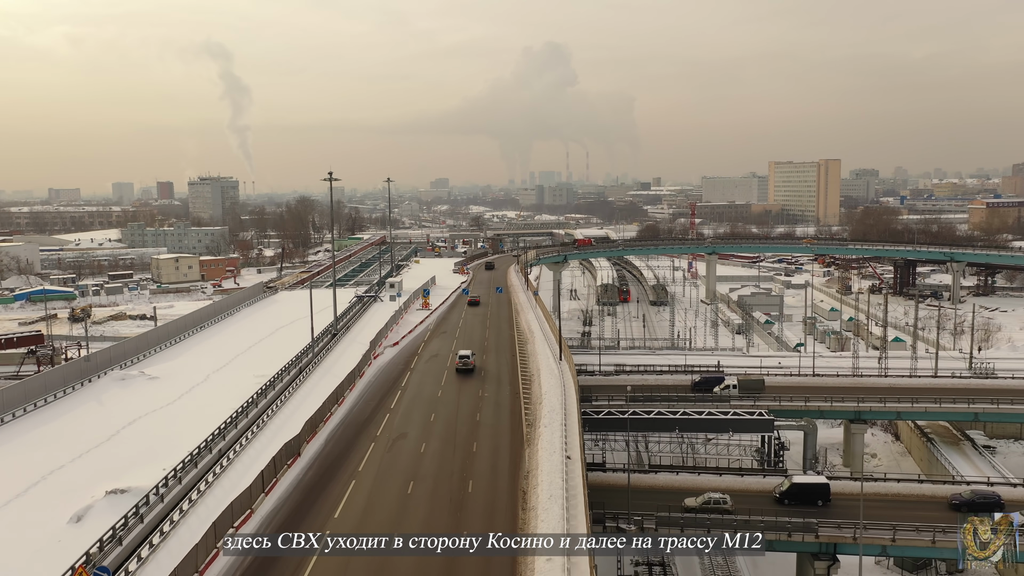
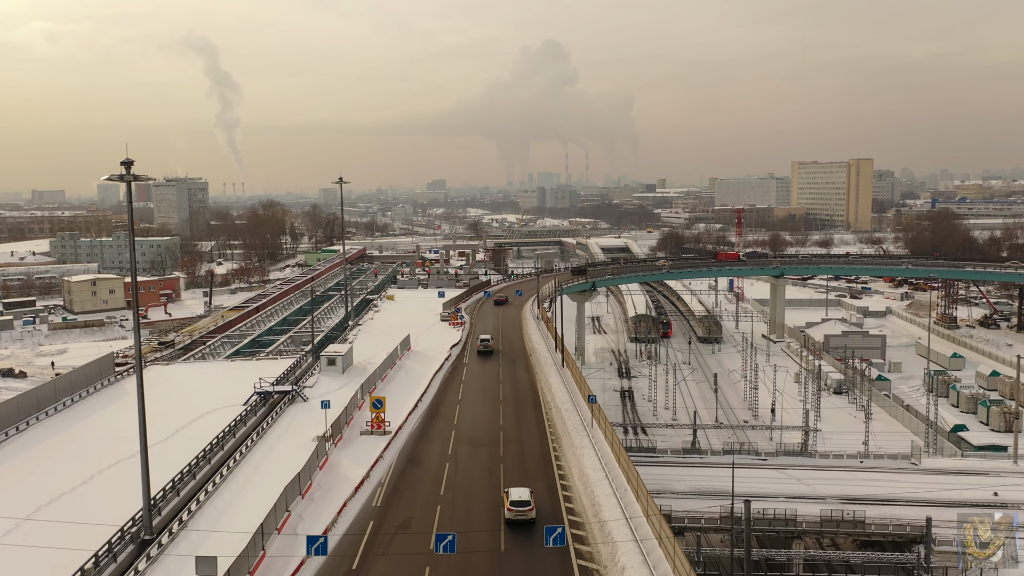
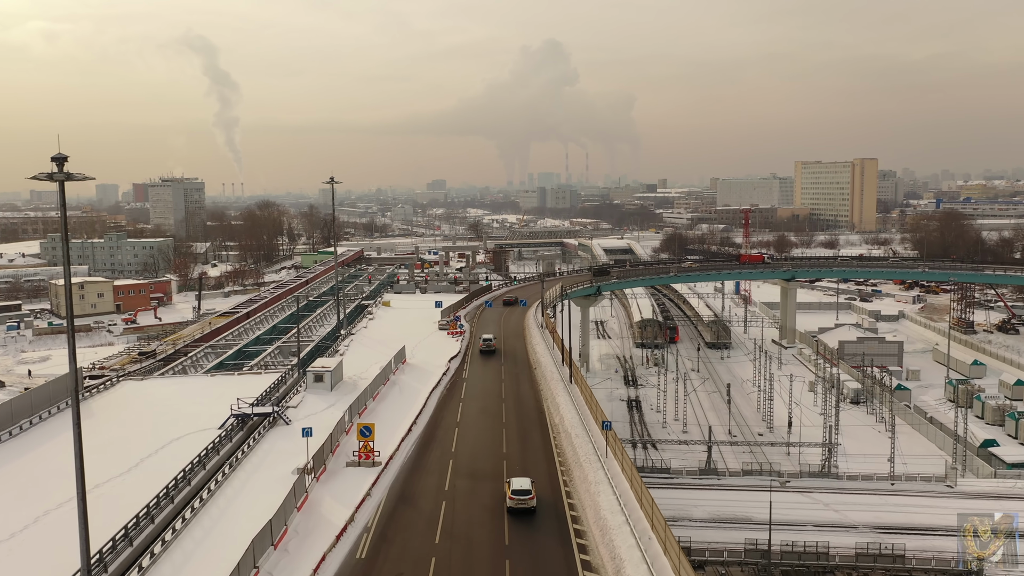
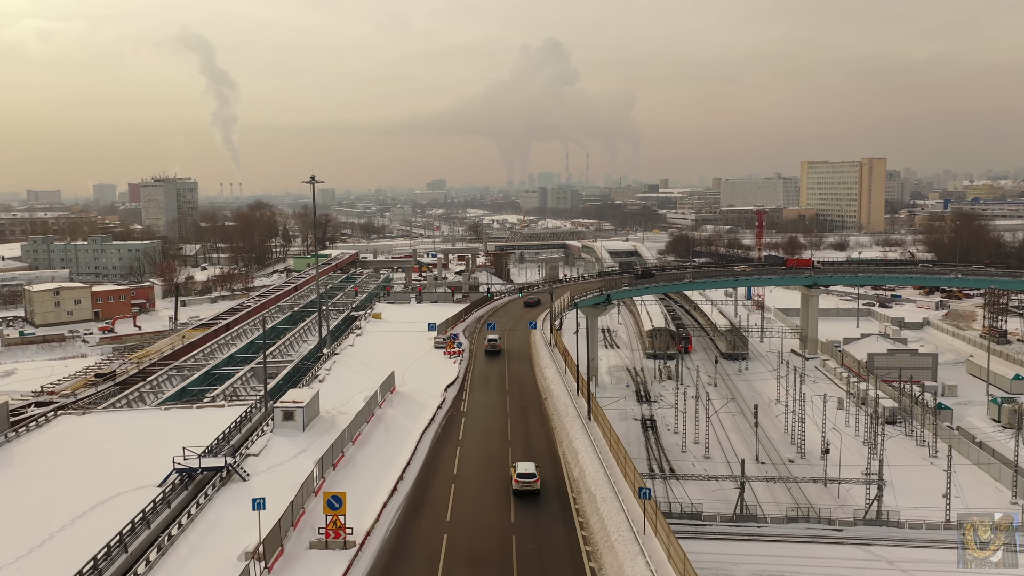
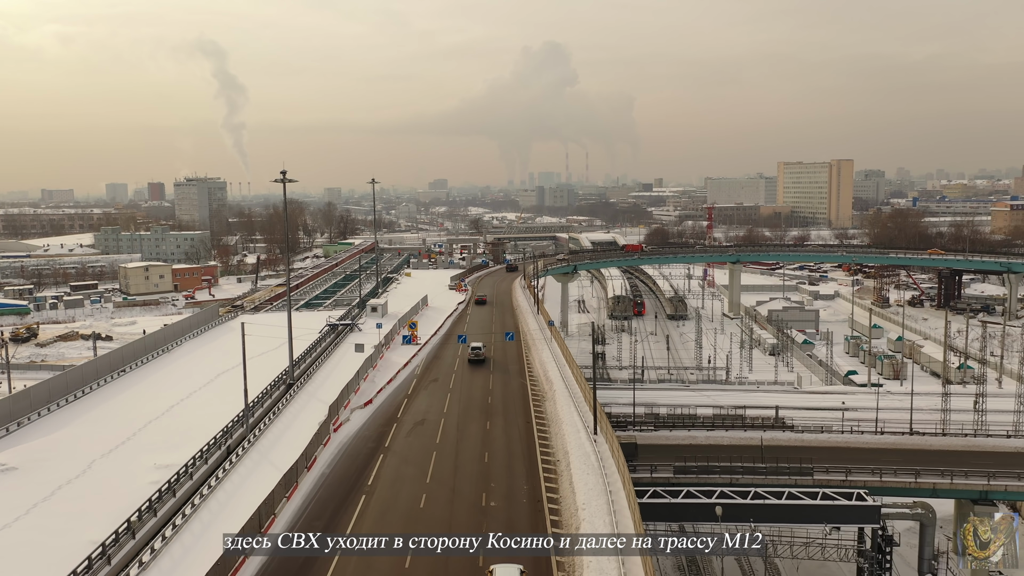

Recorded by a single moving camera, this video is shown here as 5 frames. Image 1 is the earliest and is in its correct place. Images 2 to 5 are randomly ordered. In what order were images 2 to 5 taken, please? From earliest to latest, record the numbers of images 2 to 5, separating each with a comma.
5, 2, 3, 4
